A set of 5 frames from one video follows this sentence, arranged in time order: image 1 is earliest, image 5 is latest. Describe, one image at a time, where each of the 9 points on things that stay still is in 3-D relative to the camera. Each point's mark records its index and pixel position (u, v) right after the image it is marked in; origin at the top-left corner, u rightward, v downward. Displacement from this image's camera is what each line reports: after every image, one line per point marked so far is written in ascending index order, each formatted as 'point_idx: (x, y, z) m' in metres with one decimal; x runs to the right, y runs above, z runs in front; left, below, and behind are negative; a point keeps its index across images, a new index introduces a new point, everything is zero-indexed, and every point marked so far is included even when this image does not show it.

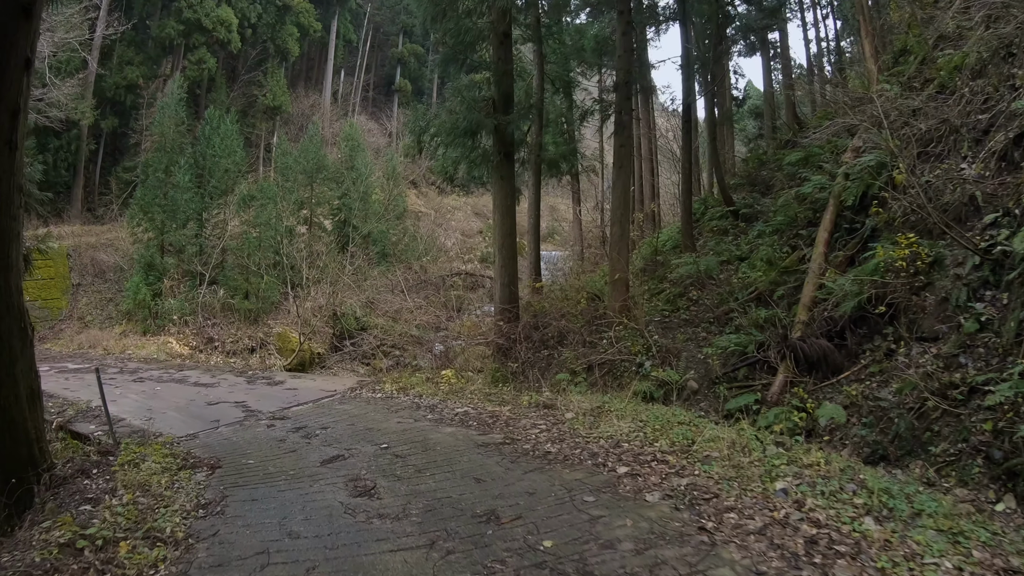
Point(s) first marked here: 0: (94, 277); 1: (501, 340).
0: (-6.2, +0.1, +17.0) m
1: (-0.1, -0.4, +7.9) m
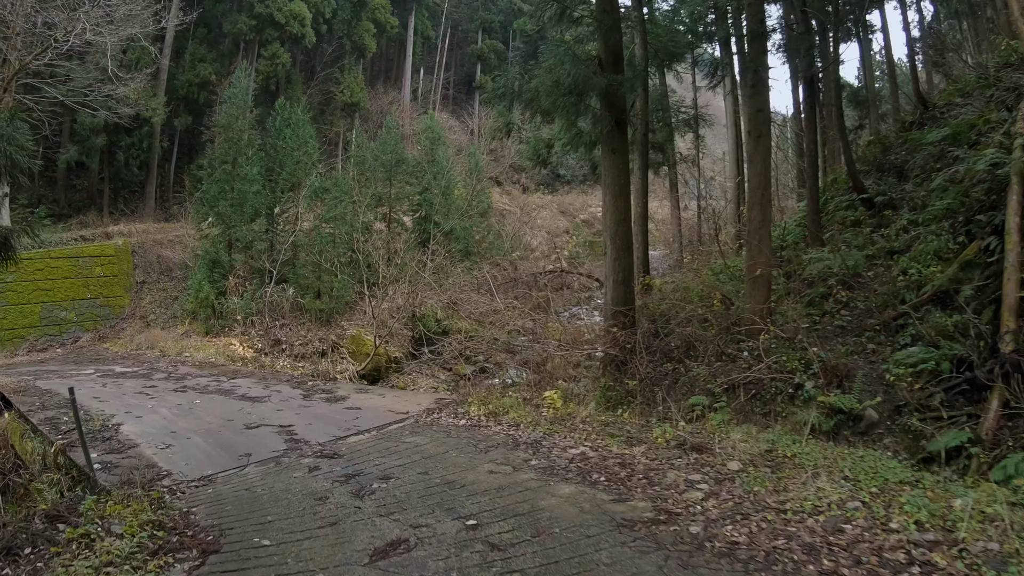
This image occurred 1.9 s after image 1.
0: (-4.9, +0.2, +15.9) m
1: (+0.6, -0.4, +6.4) m
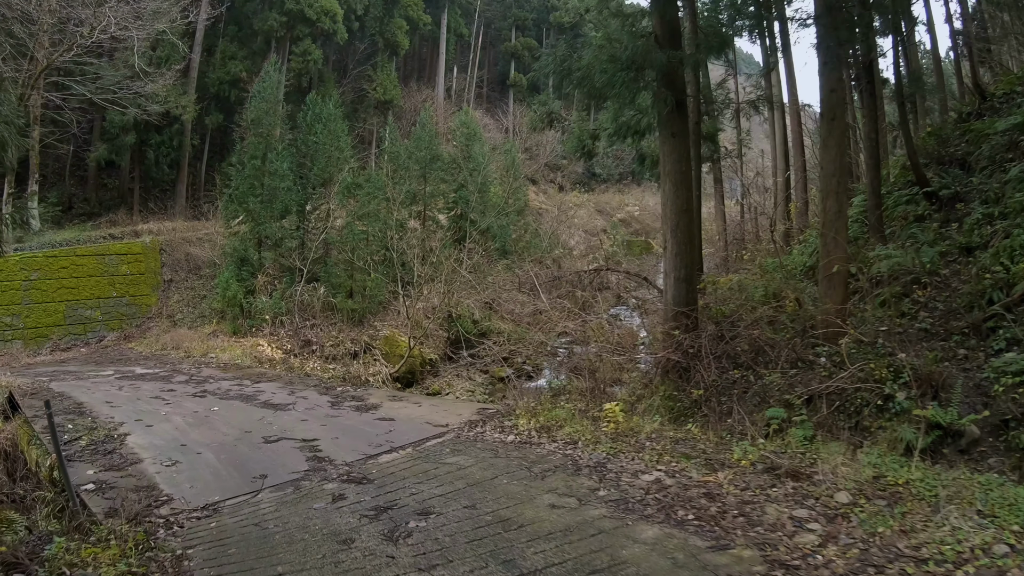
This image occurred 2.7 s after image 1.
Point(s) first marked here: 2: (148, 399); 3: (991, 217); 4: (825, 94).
0: (-4.4, +0.2, +15.4) m
1: (+0.8, -0.3, +5.8) m
2: (-2.0, -0.6, +6.2) m
3: (+3.4, +0.5, +8.1) m
4: (+1.7, +1.0, +6.0) m
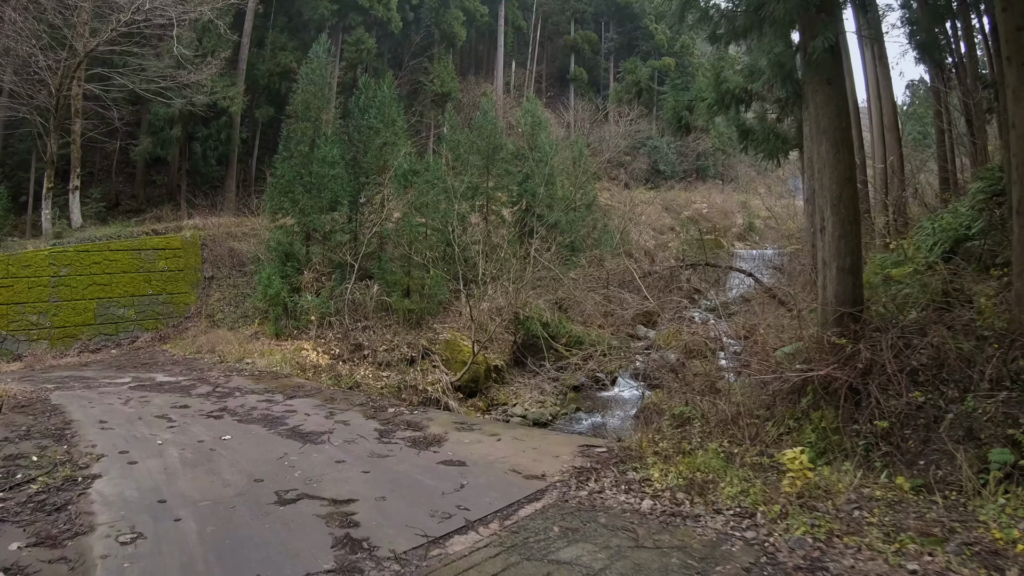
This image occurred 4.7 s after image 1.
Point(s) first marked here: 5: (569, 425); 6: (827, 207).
0: (-3.5, +0.2, +14.3) m
1: (+1.2, -0.3, +4.3) m
2: (-1.6, -0.6, +4.9) m
3: (+4.0, +0.5, +6.6) m
4: (+2.1, +1.0, +4.6) m
5: (+0.5, -1.1, +9.5) m
6: (+1.3, +0.3, +4.6) m
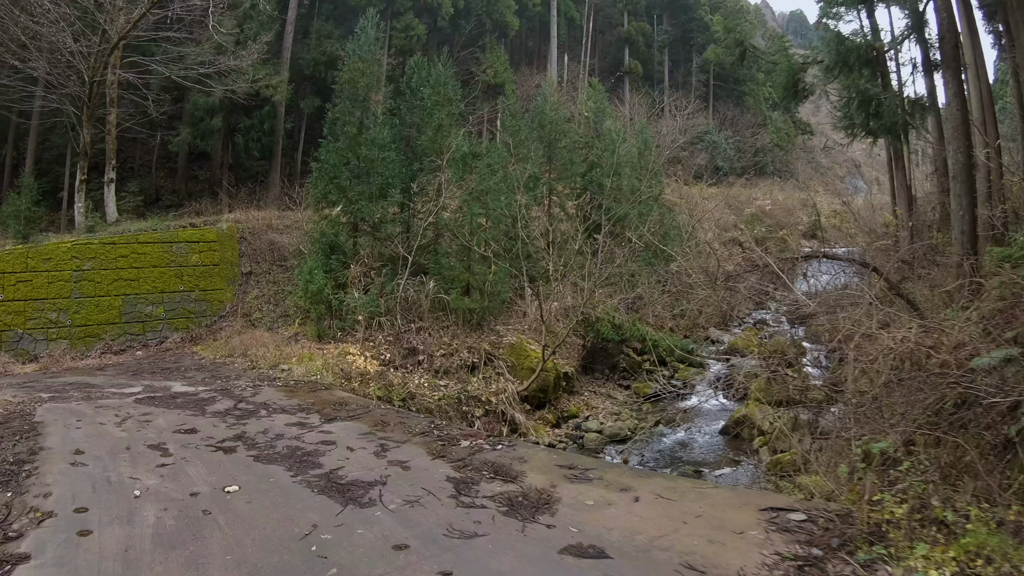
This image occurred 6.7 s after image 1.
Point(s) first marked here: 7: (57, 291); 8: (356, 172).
0: (-2.8, +0.3, +13.1) m
1: (+1.6, -0.3, +3.0) m
2: (-1.2, -0.5, +3.7) m
3: (+4.4, +0.5, +5.2) m
4: (+2.4, +1.1, +3.2) m
5: (+1.0, -1.1, +8.2) m
6: (+1.6, +0.4, +3.3) m
7: (-4.3, 0.0, +10.6) m
8: (-1.5, +1.1, +11.1) m
